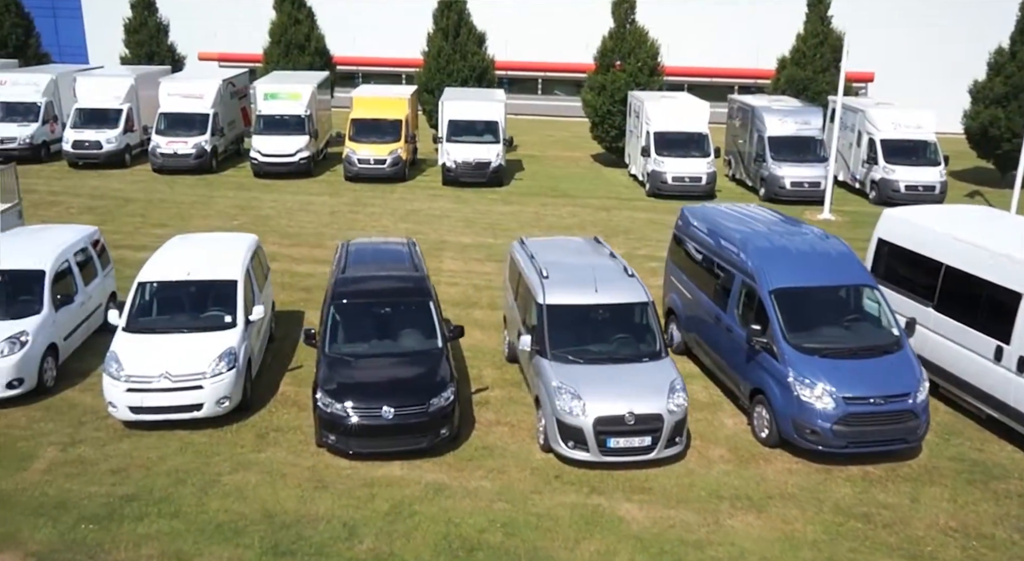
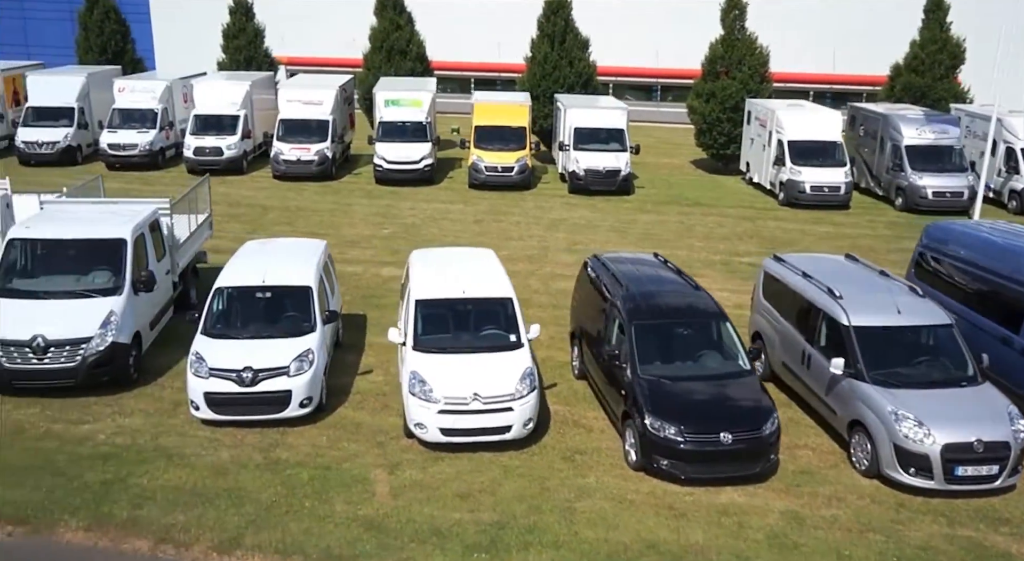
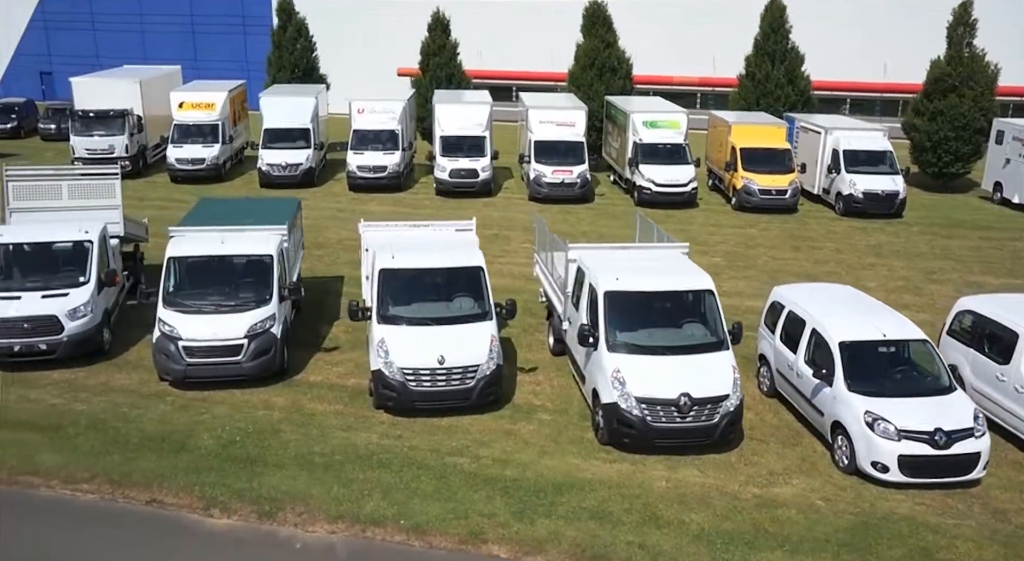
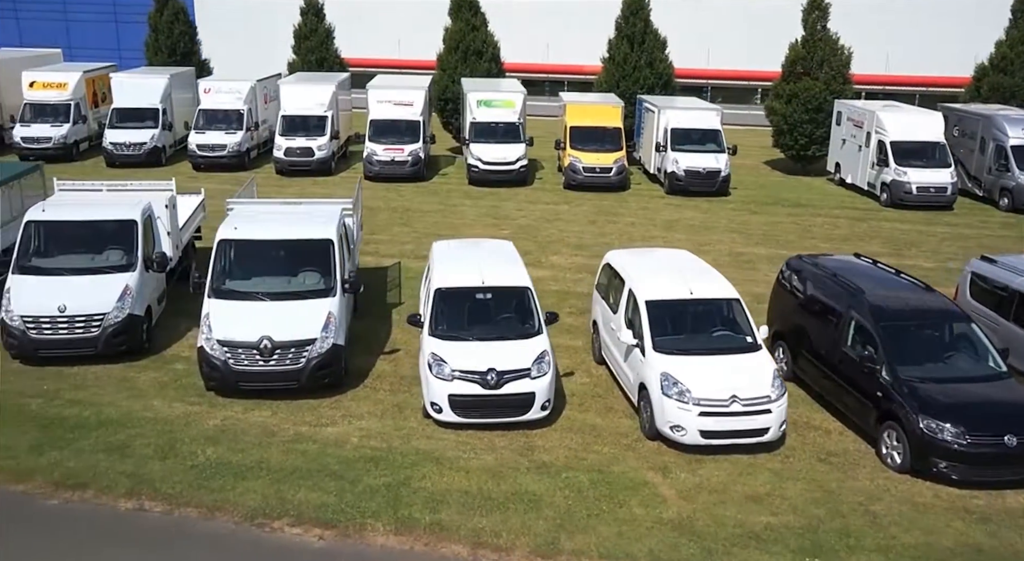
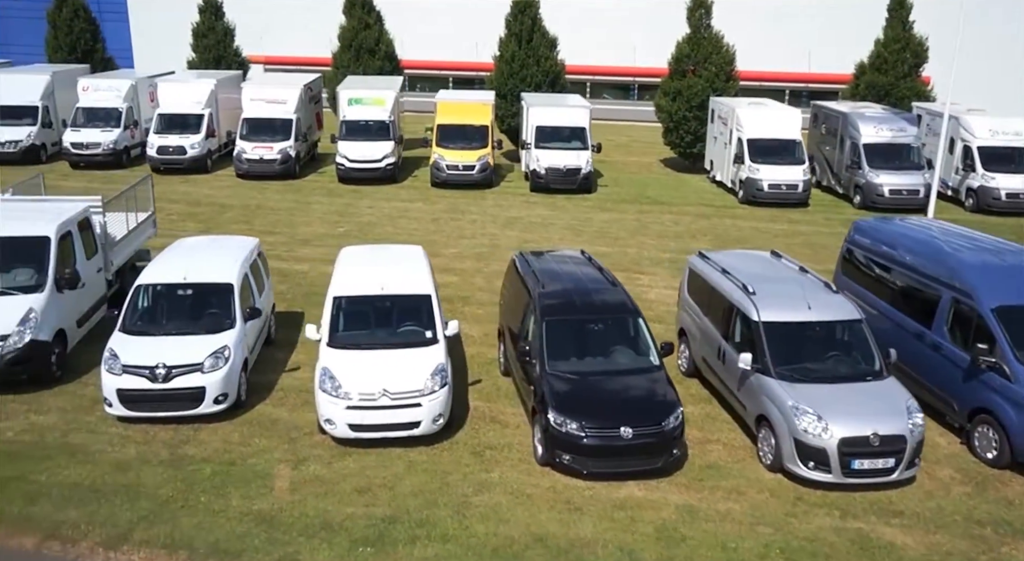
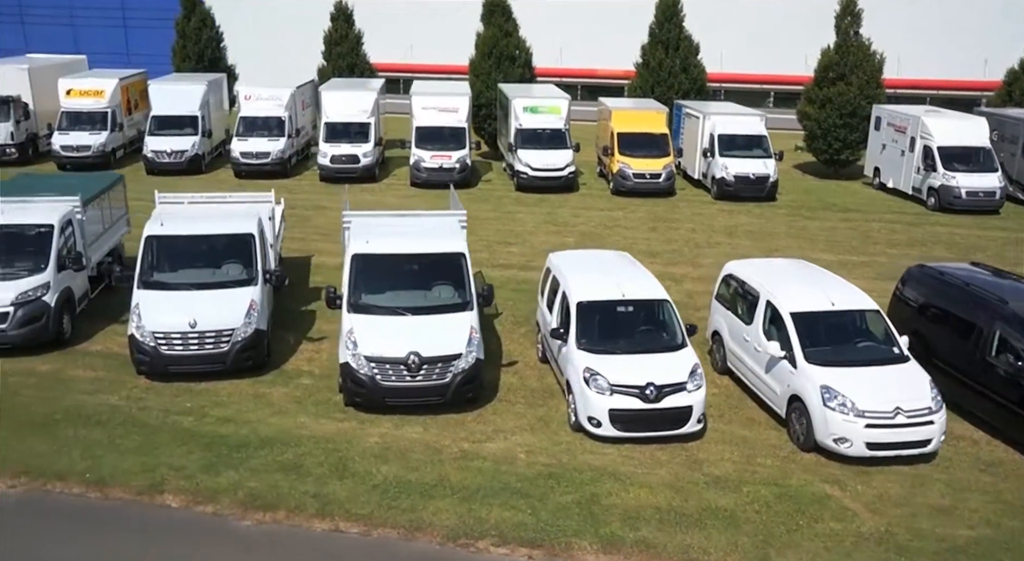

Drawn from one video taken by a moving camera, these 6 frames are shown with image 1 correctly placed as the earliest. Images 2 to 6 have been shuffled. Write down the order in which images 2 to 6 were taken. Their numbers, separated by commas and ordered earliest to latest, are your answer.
5, 2, 4, 6, 3
